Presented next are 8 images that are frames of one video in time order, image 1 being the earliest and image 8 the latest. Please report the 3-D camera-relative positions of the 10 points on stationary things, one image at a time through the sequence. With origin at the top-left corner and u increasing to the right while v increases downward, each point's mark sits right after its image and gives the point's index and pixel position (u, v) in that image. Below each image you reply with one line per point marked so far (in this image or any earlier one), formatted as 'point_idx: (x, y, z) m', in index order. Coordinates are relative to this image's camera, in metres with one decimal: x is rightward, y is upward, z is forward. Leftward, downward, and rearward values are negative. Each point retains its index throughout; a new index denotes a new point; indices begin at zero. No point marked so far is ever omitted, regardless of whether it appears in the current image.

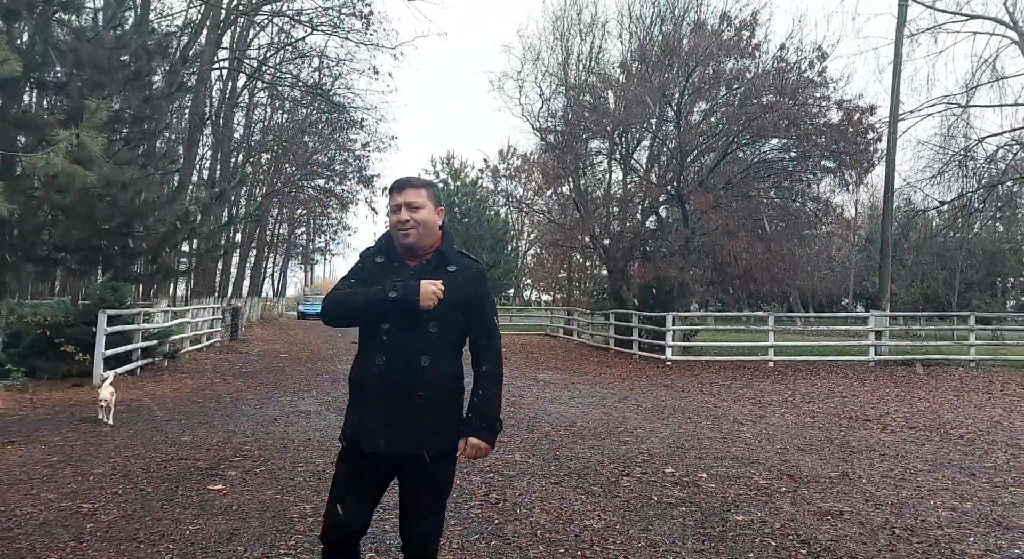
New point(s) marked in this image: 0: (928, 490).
0: (+3.4, -1.7, +5.2) m
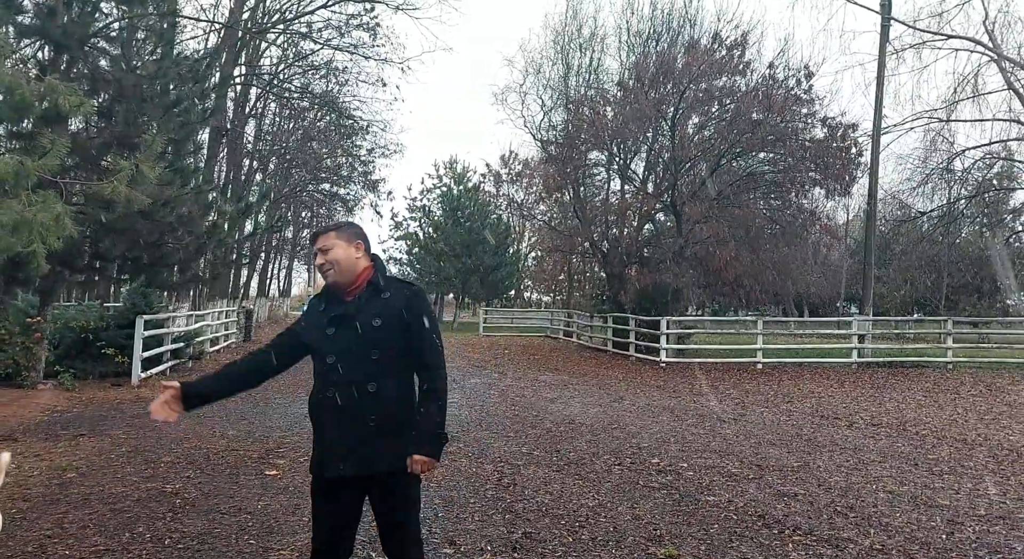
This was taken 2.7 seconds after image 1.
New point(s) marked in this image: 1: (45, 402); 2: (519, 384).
0: (+3.4, -1.9, +6.1) m
1: (-6.7, -1.8, +9.4) m
2: (+0.1, -2.1, +13.2) m
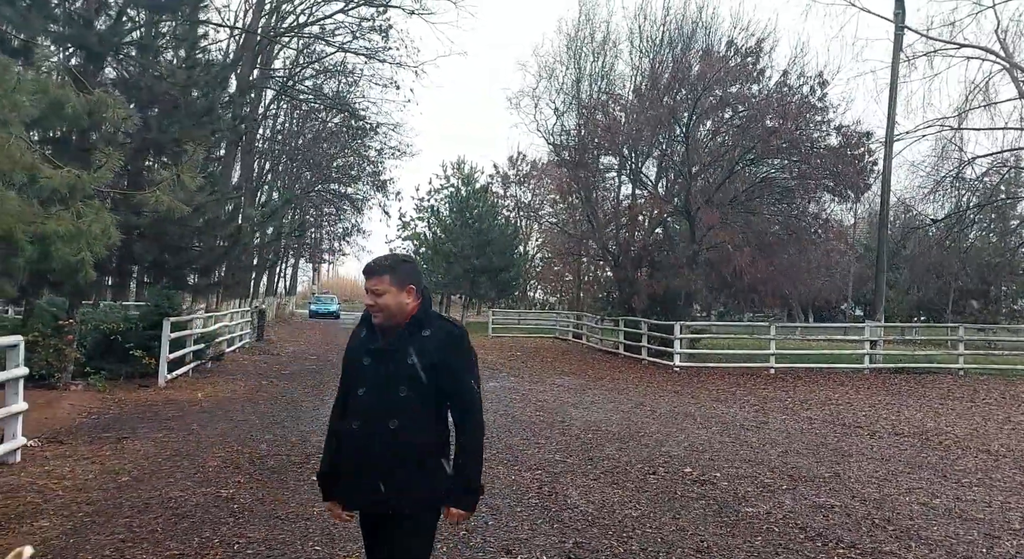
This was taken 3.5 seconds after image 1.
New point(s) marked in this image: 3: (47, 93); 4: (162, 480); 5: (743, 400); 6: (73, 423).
0: (+3.8, -2.0, +6.3) m
1: (-6.4, -1.8, +9.5) m
2: (+0.5, -2.2, +13.4) m
3: (-4.8, +1.9, +6.6) m
4: (-3.2, -1.9, +6.0) m
5: (+4.4, -2.3, +12.2) m
6: (-5.6, -1.8, +8.2) m
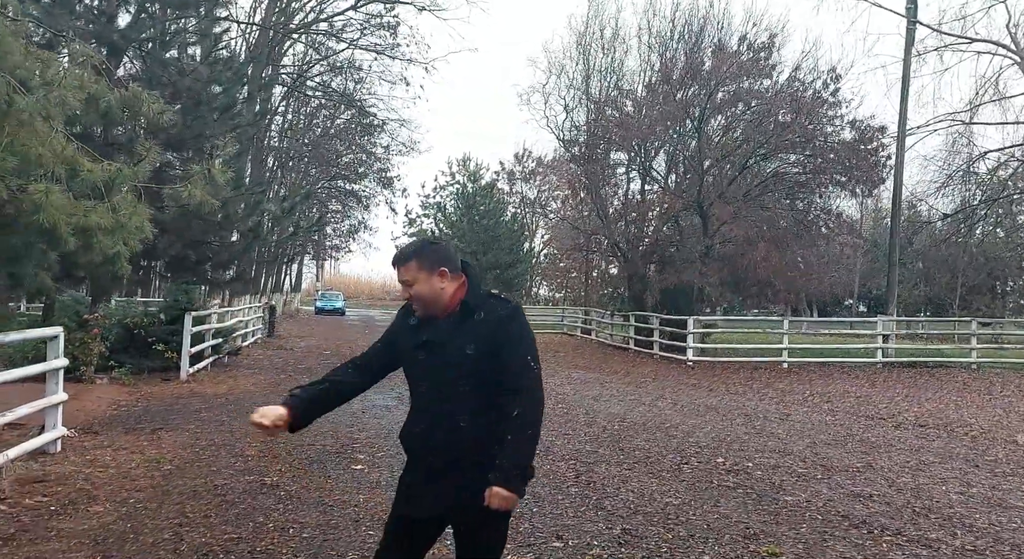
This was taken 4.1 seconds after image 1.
0: (+4.2, -1.9, +6.3) m
1: (-6.0, -1.7, +9.6) m
2: (+0.9, -2.1, +13.4) m
3: (-4.4, +2.0, +6.7) m
4: (-2.9, -1.8, +6.0) m
5: (+4.7, -2.2, +12.3) m
6: (-5.2, -1.8, +8.3) m
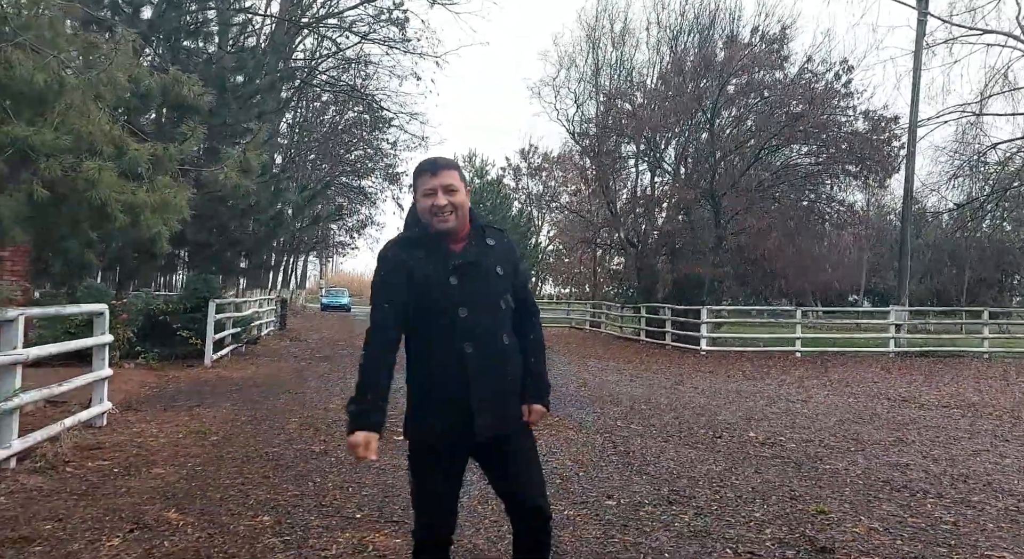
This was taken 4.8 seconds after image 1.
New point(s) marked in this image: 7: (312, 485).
0: (+4.6, -1.7, +6.4) m
1: (-5.6, -1.5, +9.7) m
2: (+1.3, -1.9, +13.6) m
3: (-4.1, +2.2, +6.8) m
4: (-2.5, -1.5, +6.1) m
5: (+5.1, -1.9, +12.4) m
6: (-4.9, -1.5, +8.4) m
7: (-1.4, -1.5, +4.7) m
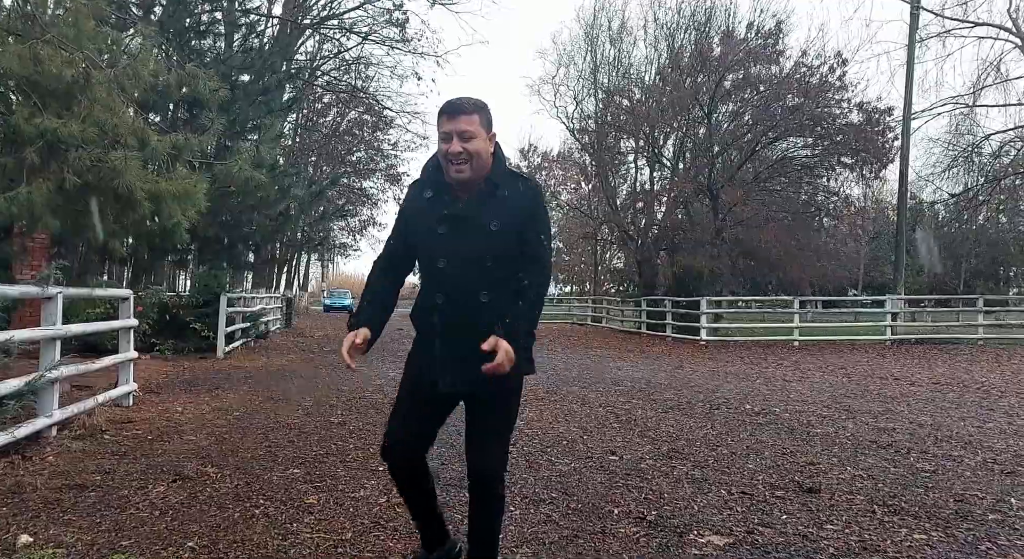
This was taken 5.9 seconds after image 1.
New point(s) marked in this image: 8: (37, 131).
0: (+4.7, -1.4, +6.8) m
1: (-5.5, -1.4, +10.0) m
2: (+1.4, -1.7, +13.9) m
3: (-4.0, +2.4, +7.1) m
4: (-2.4, -1.4, +6.4) m
5: (+5.2, -1.7, +12.7) m
6: (-4.8, -1.4, +8.7) m
7: (-1.4, -1.3, +5.0) m
8: (-4.4, +1.4, +6.0) m
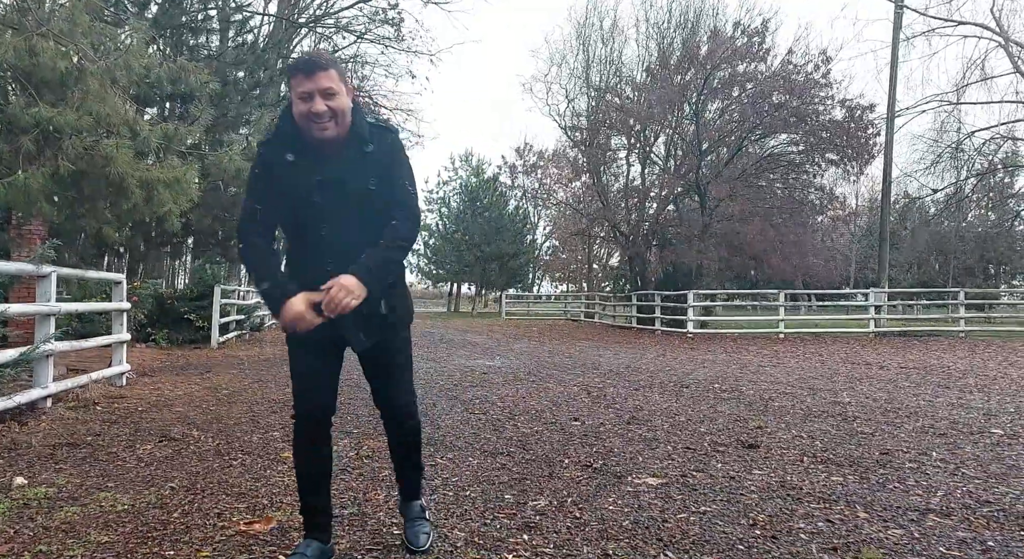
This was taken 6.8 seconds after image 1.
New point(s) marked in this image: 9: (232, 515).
0: (+4.4, -1.2, +7.1) m
1: (-5.8, -1.2, +10.3) m
2: (+1.1, -1.5, +14.2) m
3: (-4.3, +2.6, +7.4) m
4: (-2.6, -1.2, +6.8) m
5: (+5.0, -1.5, +13.0) m
6: (-5.0, -1.2, +9.0) m
7: (-1.6, -1.1, +5.3) m
8: (-4.7, +1.6, +6.3) m
9: (-1.3, -1.1, +3.0) m
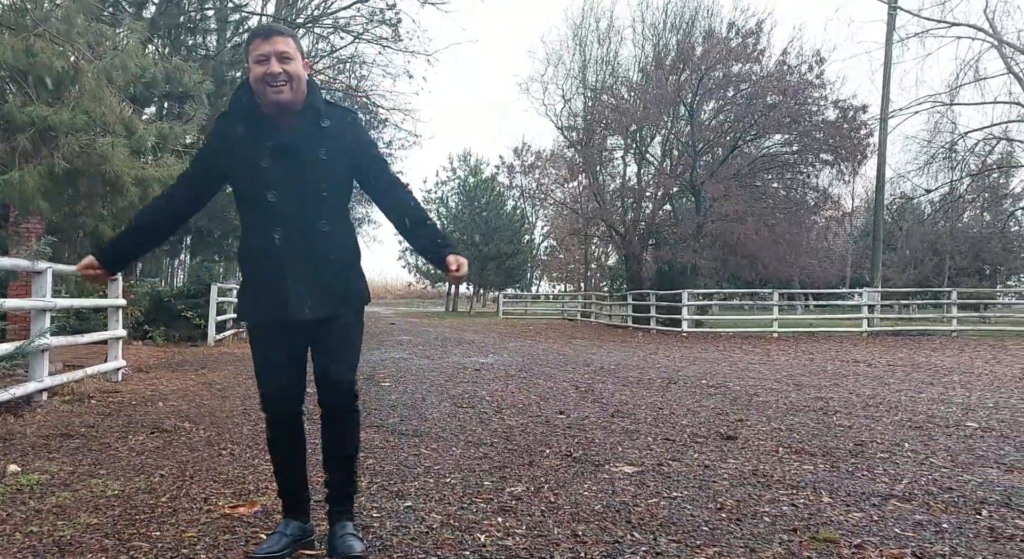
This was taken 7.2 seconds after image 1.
0: (+4.3, -1.2, +7.2) m
1: (-5.9, -1.2, +10.4) m
2: (+1.0, -1.5, +14.3) m
3: (-4.4, +2.6, +7.5) m
4: (-2.8, -1.1, +6.9) m
5: (+4.8, -1.5, +13.1) m
6: (-5.2, -1.2, +9.1) m
7: (-1.7, -1.1, +5.4) m
8: (-4.8, +1.6, +6.4) m
9: (-1.4, -1.0, +3.1) m
